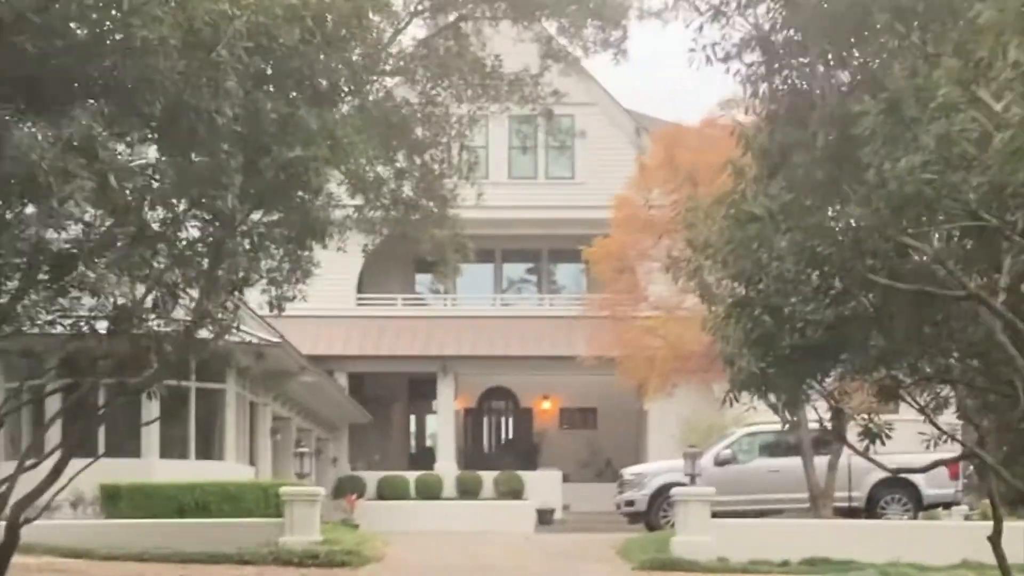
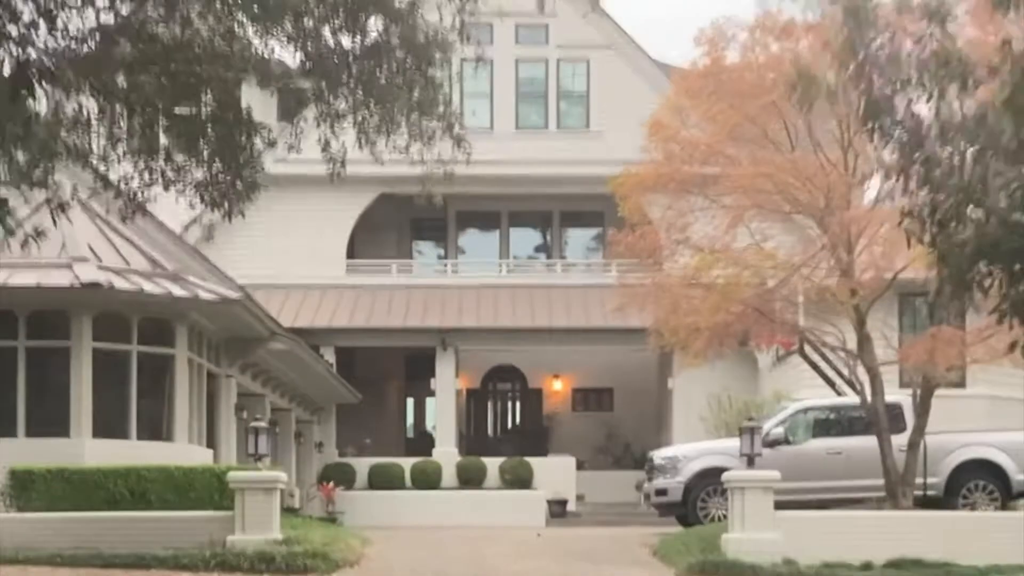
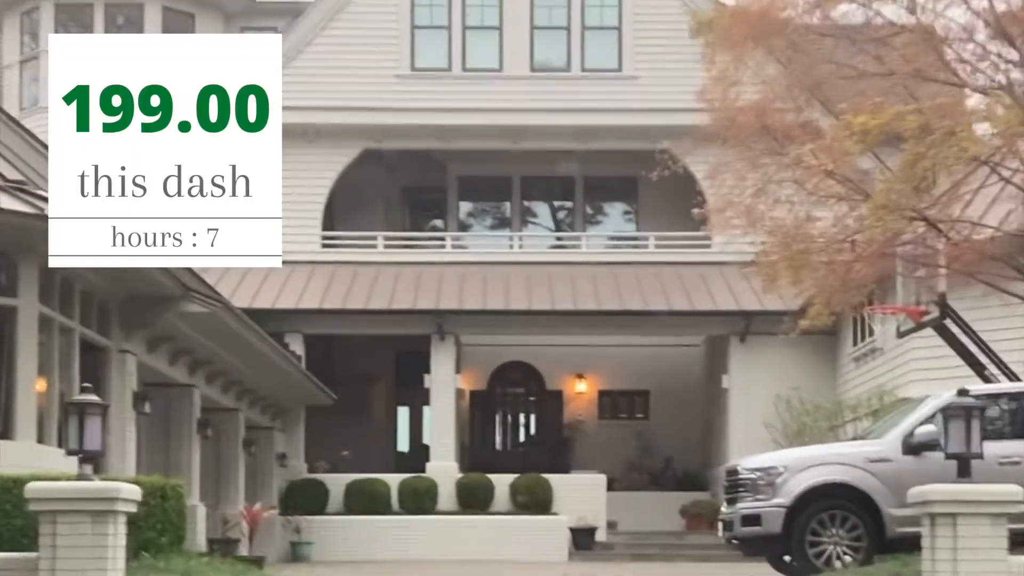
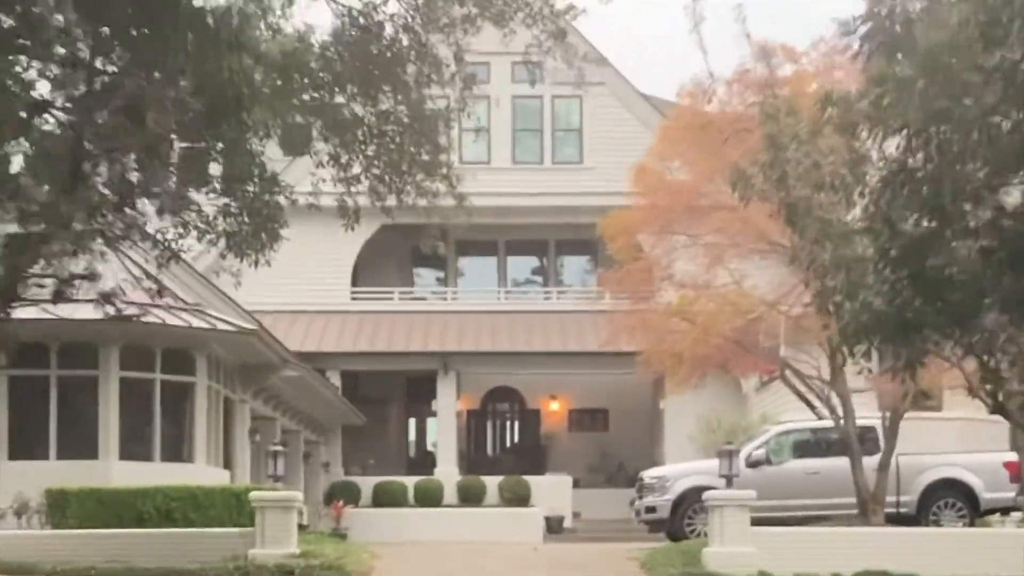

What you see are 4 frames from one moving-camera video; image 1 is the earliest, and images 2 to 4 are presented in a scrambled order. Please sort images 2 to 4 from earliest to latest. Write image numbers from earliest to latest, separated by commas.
4, 2, 3
